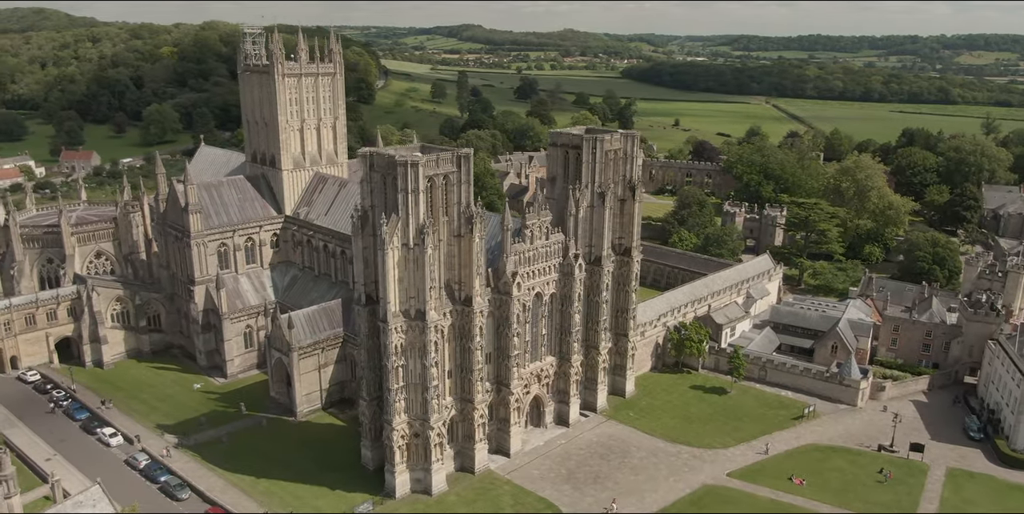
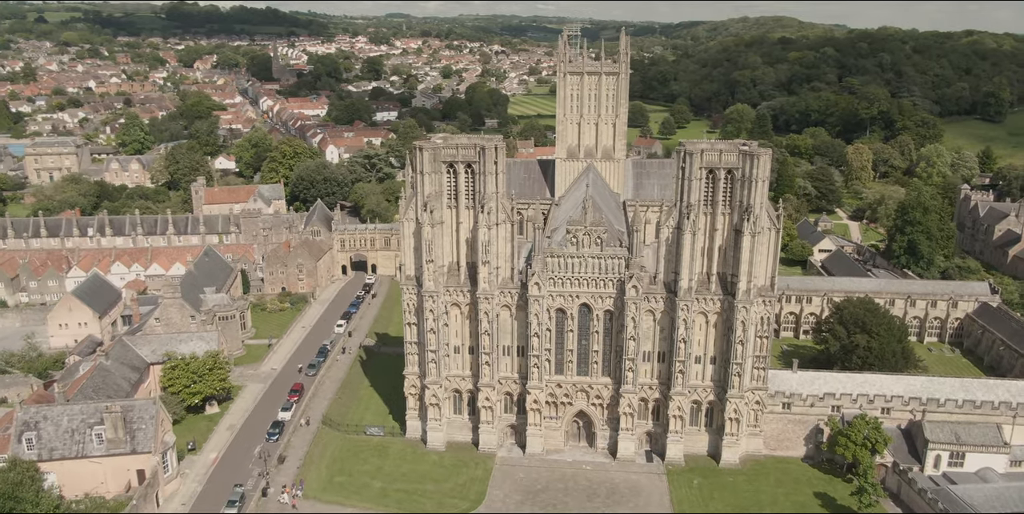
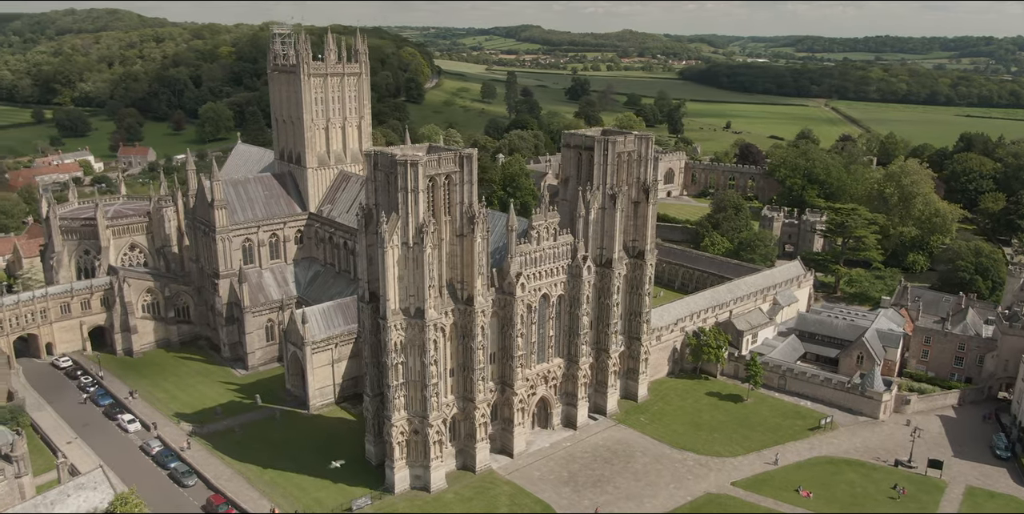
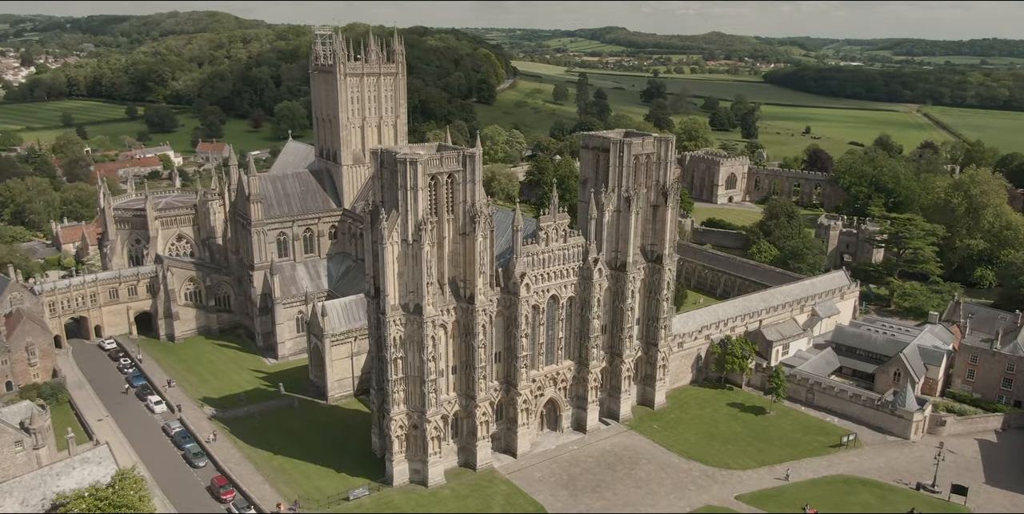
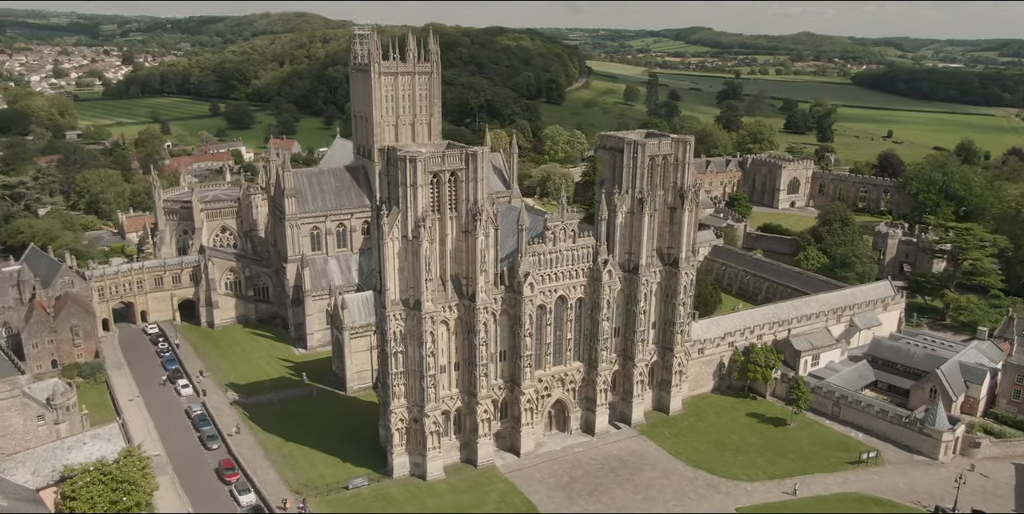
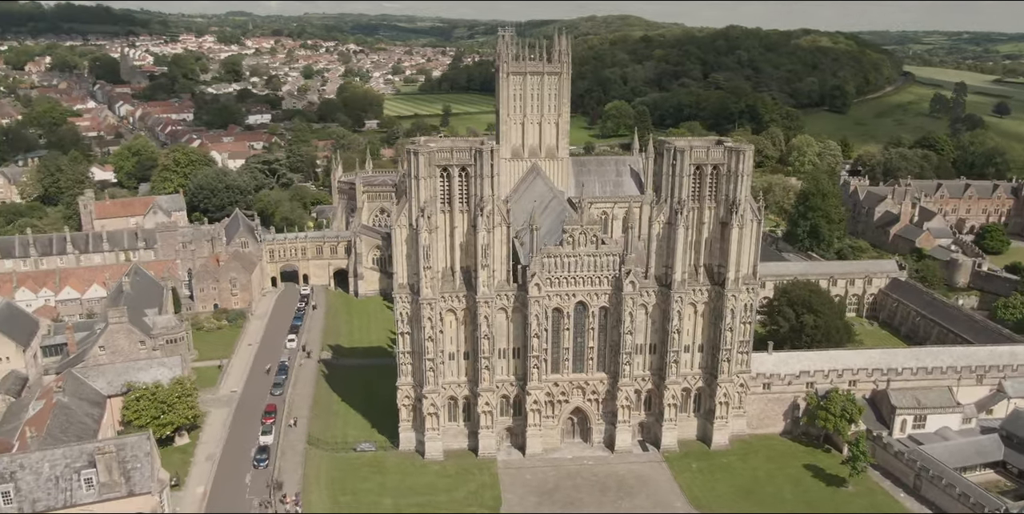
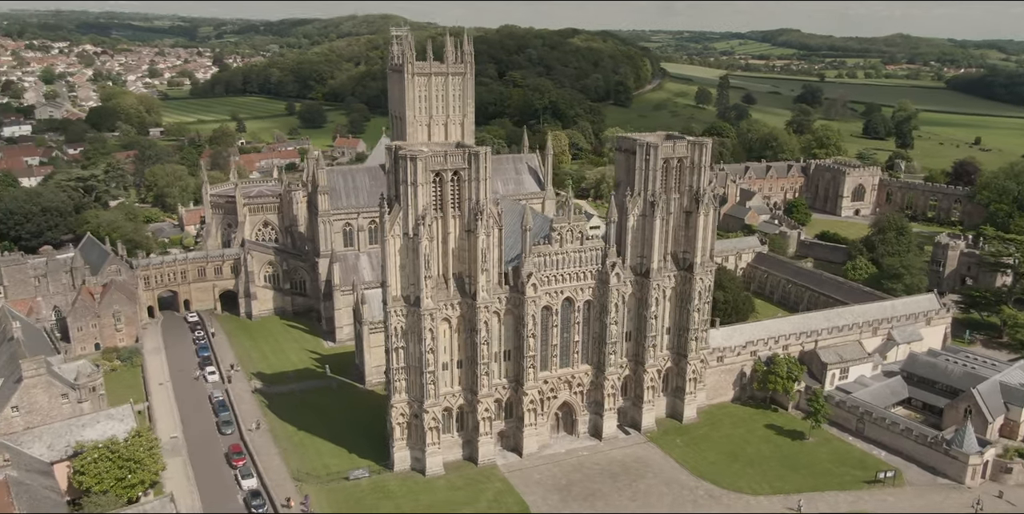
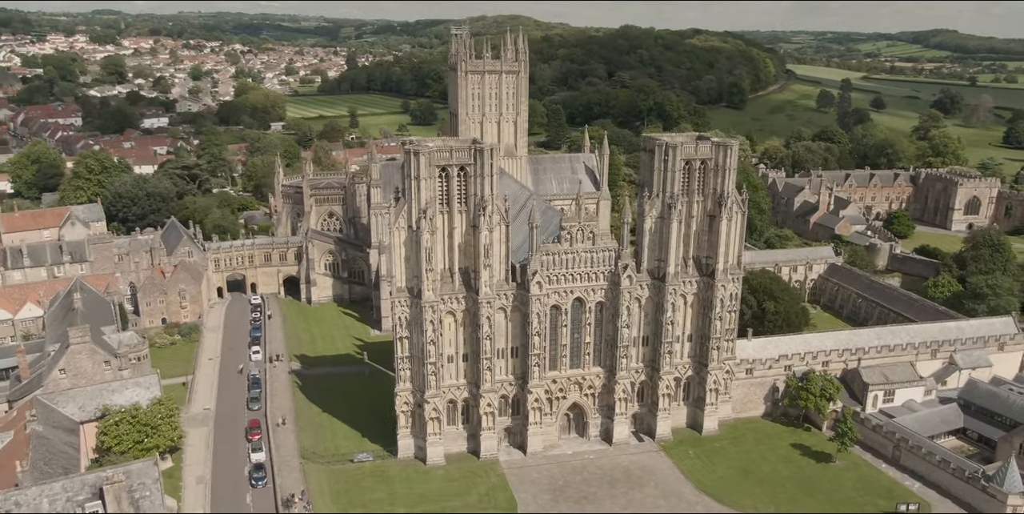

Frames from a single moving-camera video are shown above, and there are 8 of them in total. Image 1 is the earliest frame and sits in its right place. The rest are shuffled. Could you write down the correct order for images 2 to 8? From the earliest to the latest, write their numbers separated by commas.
3, 4, 5, 7, 8, 6, 2
